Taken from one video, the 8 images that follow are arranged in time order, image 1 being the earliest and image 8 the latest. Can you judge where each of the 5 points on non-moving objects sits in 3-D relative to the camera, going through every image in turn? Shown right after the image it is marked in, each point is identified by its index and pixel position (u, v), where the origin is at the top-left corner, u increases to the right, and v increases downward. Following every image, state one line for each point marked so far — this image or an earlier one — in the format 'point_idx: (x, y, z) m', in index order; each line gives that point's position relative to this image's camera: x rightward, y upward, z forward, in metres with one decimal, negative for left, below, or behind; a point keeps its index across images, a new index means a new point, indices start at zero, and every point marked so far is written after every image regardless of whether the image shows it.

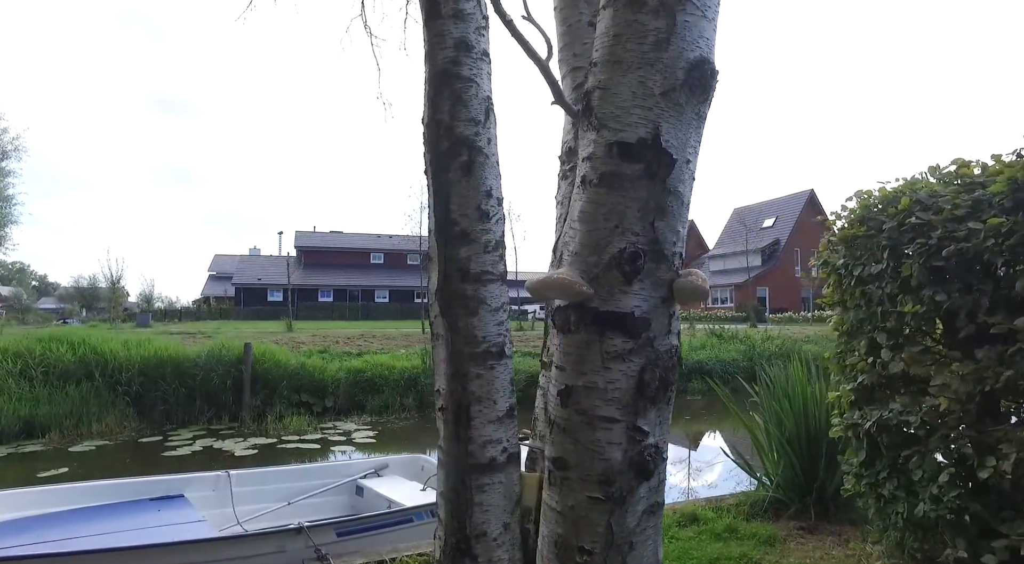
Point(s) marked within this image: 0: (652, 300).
0: (+0.3, 0.0, +1.4) m
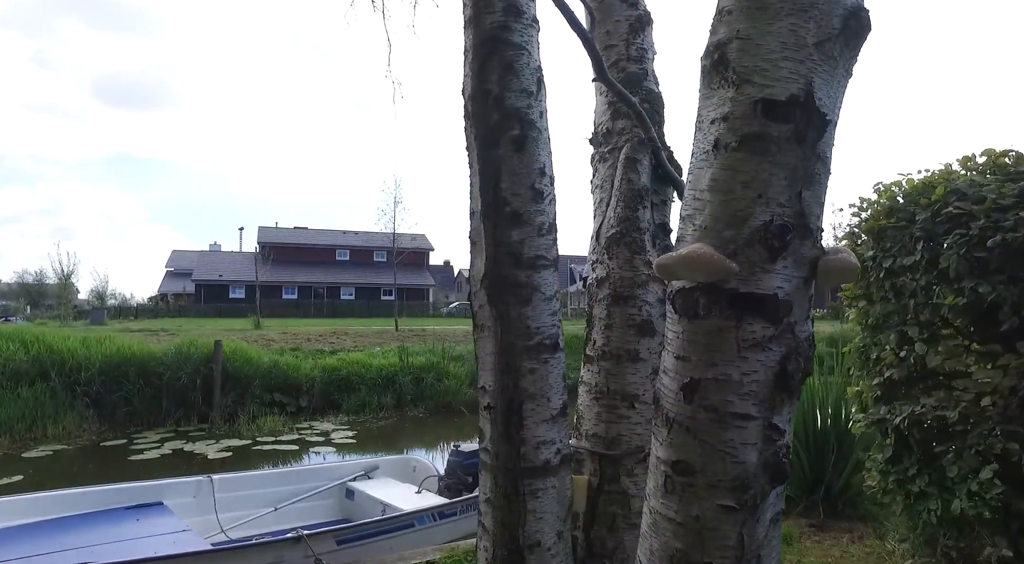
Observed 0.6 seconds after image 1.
0: (+0.6, 0.0, +1.3) m
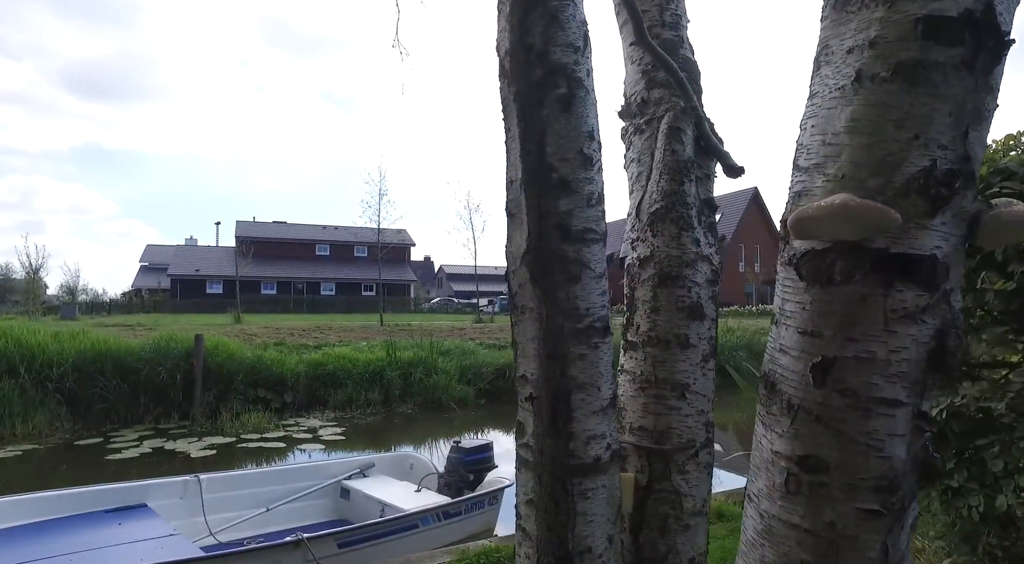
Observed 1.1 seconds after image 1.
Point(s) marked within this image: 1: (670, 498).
0: (+0.7, +0.1, +1.1) m
1: (+0.5, -0.7, +2.1) m
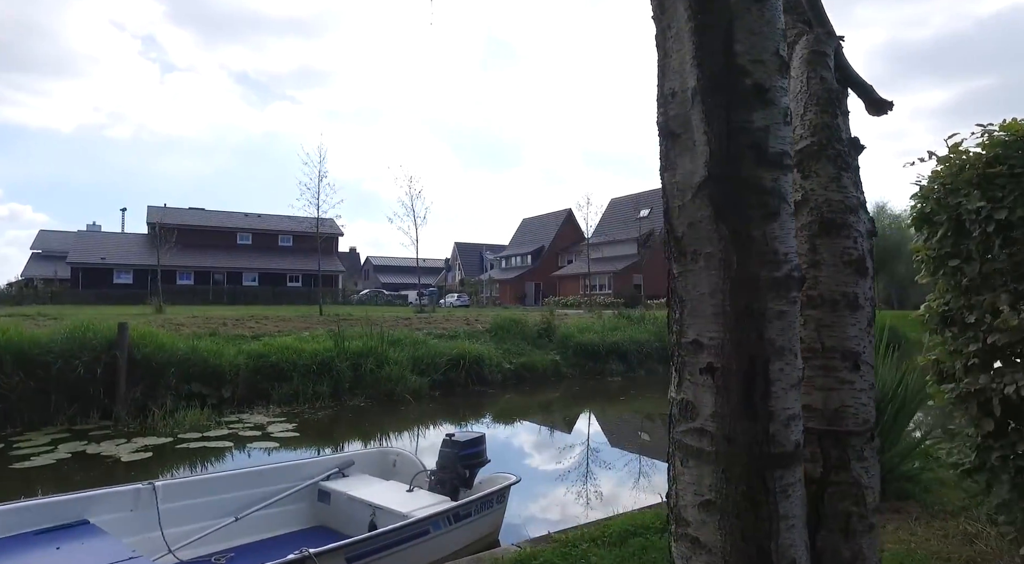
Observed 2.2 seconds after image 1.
0: (+1.3, +0.2, +0.7) m
1: (+0.9, -0.6, +1.7) m
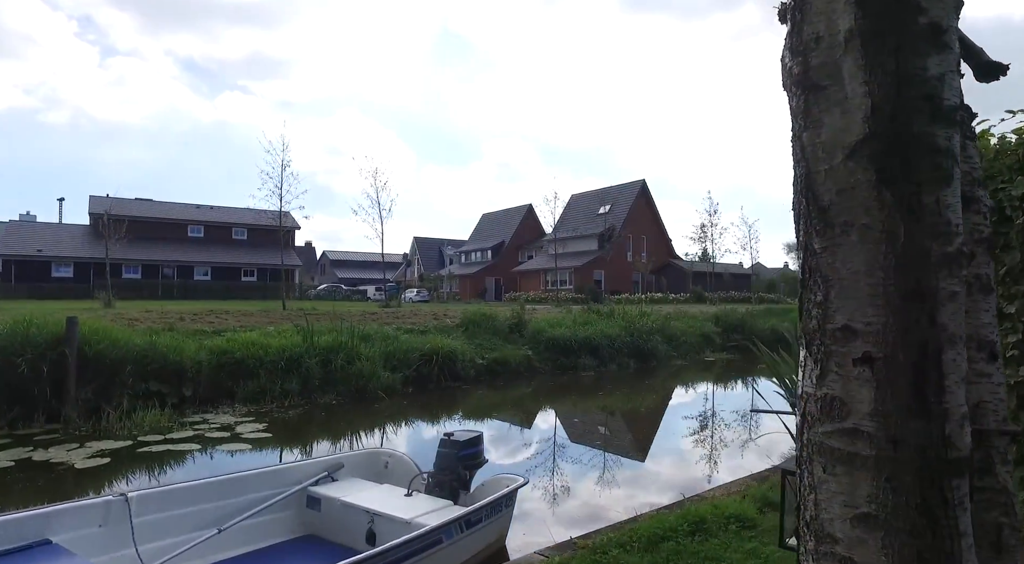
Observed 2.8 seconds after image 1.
0: (+1.6, +0.2, +0.5) m
1: (+1.2, -0.5, +1.5) m
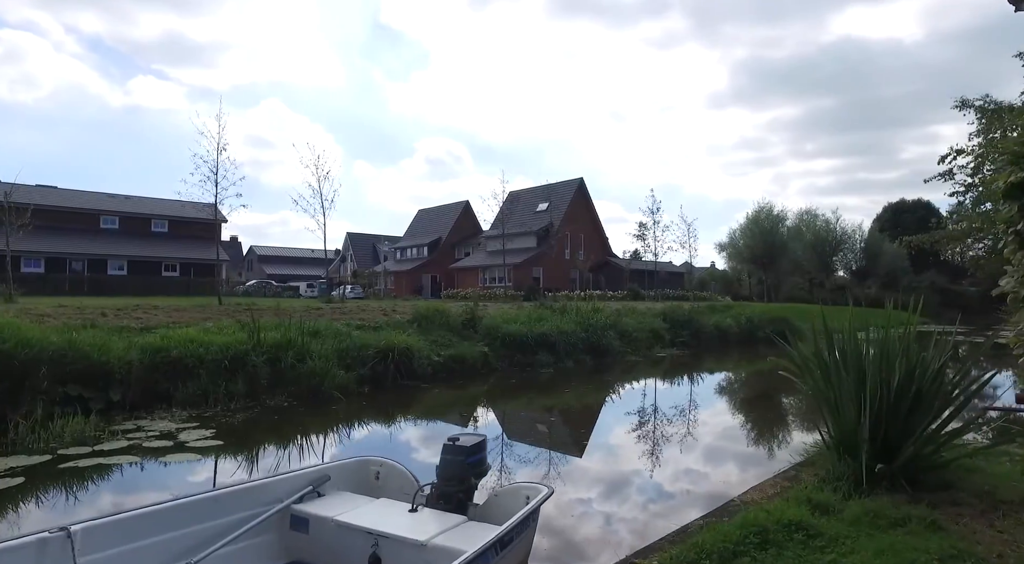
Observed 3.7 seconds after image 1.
0: (+2.1, +0.3, +0.2) m
1: (+1.6, -0.4, +1.1) m
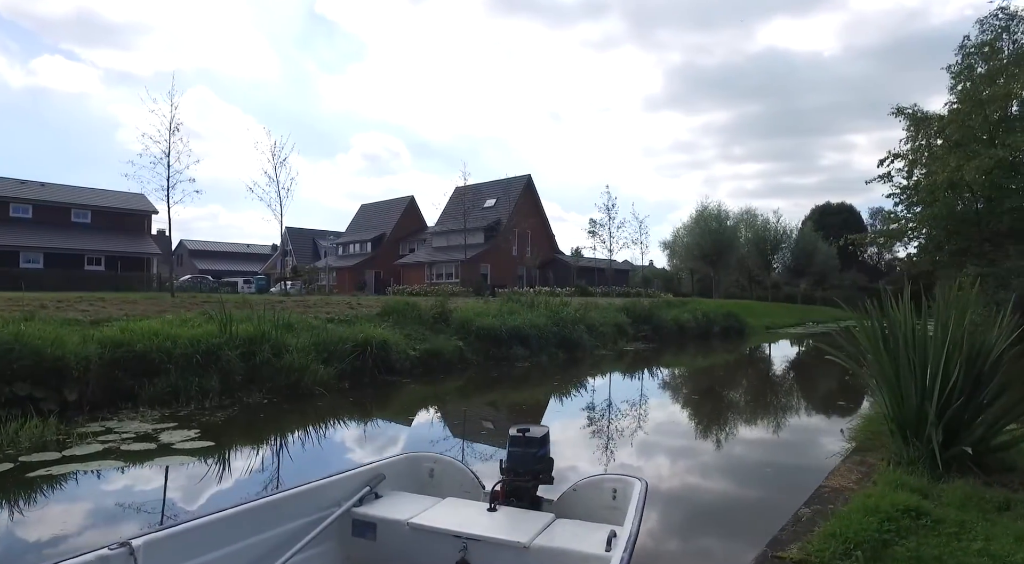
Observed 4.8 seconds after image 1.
0: (+2.9, +0.5, +0.1) m
1: (+2.3, -0.3, +1.0) m
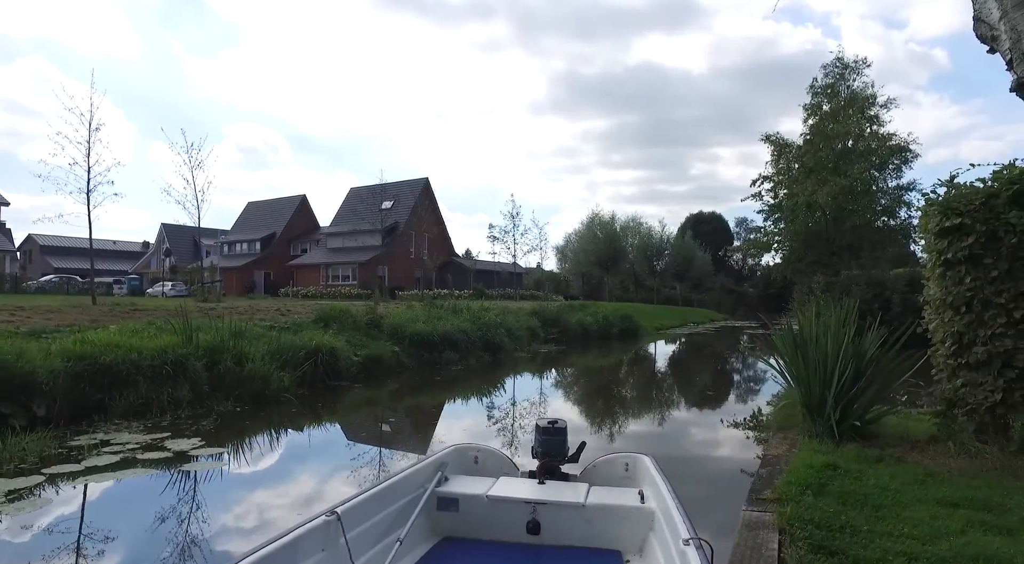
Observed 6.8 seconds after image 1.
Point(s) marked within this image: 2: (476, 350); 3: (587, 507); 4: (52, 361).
0: (+3.8, +0.2, +1.7) m
1: (+3.0, -0.5, +2.5) m
2: (-0.9, -1.8, +16.8) m
3: (+0.5, -1.4, +4.1) m
4: (-5.7, -1.0, +8.1) m
